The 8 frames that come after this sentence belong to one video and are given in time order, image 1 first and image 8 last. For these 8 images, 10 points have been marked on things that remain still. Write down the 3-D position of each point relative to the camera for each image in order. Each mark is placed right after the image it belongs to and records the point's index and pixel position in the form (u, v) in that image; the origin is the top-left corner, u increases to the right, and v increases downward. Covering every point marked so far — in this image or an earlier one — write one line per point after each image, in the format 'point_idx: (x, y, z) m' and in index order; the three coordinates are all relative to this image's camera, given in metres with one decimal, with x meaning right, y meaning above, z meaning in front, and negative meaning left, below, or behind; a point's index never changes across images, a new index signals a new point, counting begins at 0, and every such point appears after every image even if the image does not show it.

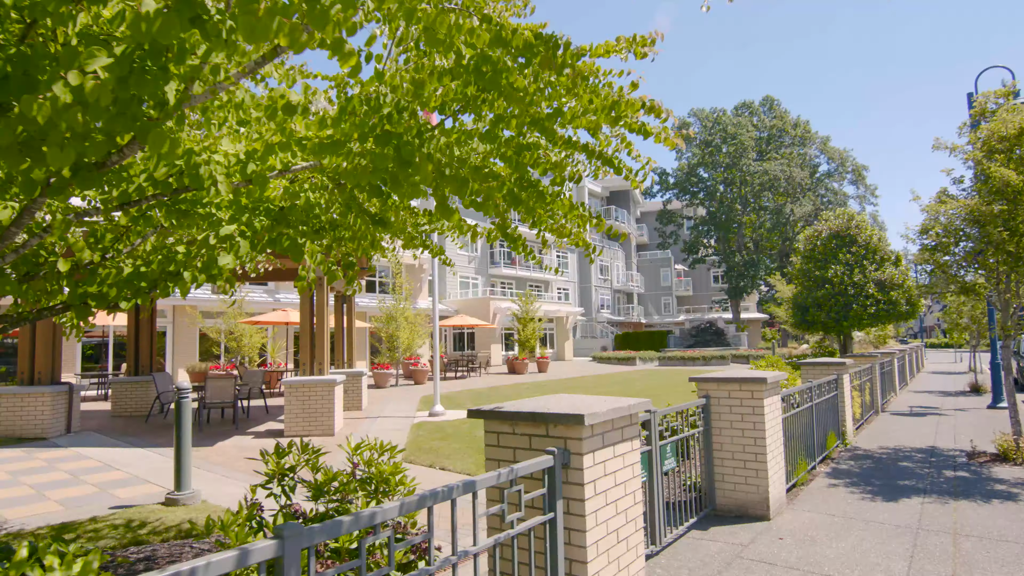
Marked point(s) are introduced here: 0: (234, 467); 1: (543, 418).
0: (-4.0, -2.5, +8.6) m
1: (+0.2, -0.6, +3.0) m
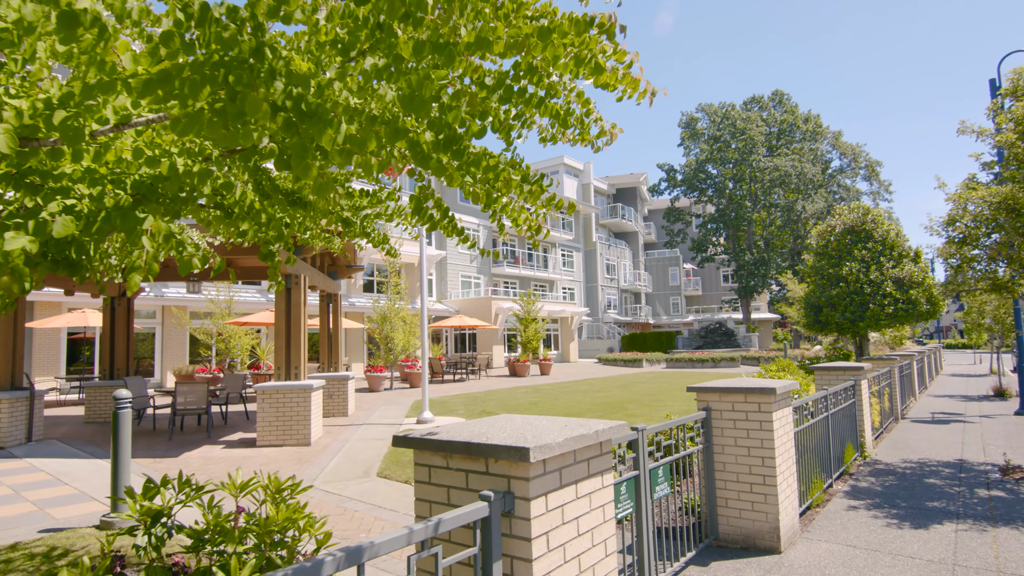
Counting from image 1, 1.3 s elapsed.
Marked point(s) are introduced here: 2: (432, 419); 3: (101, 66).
0: (-4.2, -2.5, +8.0) m
1: (-0.1, -0.6, +2.3) m
2: (-1.6, -2.6, +12.4) m
3: (-1.3, +0.7, +1.9) m
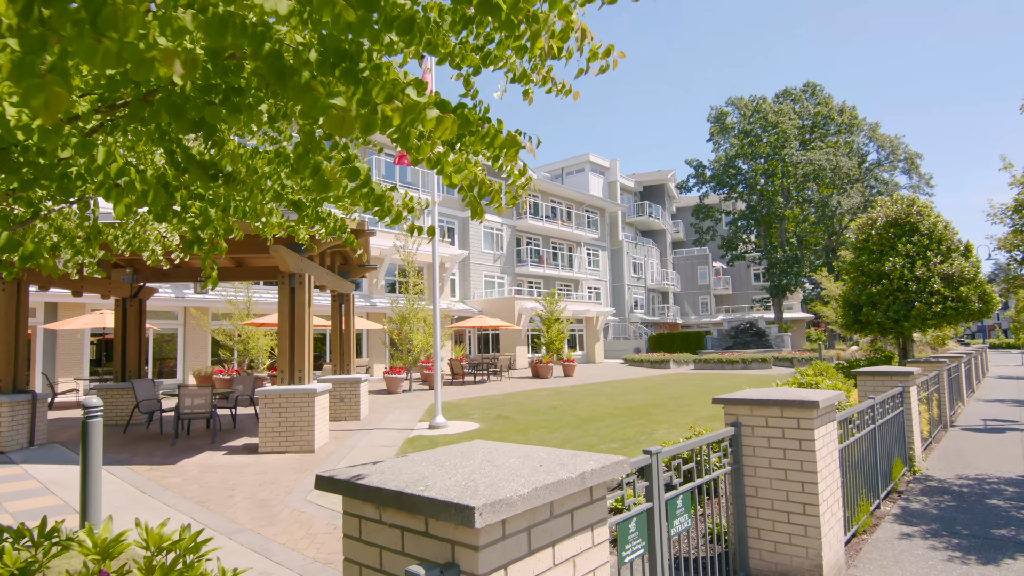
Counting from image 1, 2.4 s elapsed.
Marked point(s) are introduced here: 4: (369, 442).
0: (-4.0, -2.5, +7.5) m
1: (-0.3, -0.6, +1.7) m
2: (-1.3, -2.6, +11.8) m
3: (-1.4, +0.7, +1.4) m
4: (-2.4, -2.6, +10.4) m
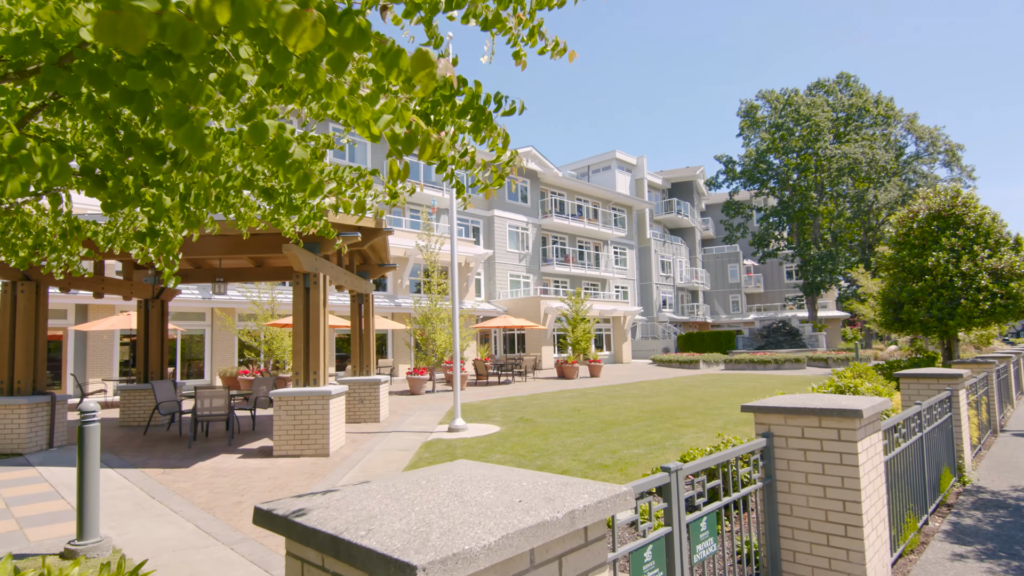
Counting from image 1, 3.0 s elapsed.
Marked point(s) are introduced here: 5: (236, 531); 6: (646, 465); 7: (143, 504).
0: (-3.8, -2.5, +7.3) m
1: (-0.3, -0.6, +1.3) m
2: (-0.9, -2.6, +11.5) m
3: (-1.5, +0.7, +1.1) m
4: (-2.1, -2.6, +10.1) m
5: (-2.7, -2.4, +6.1) m
6: (+1.7, -2.3, +7.9) m
7: (-4.2, -2.5, +7.1) m
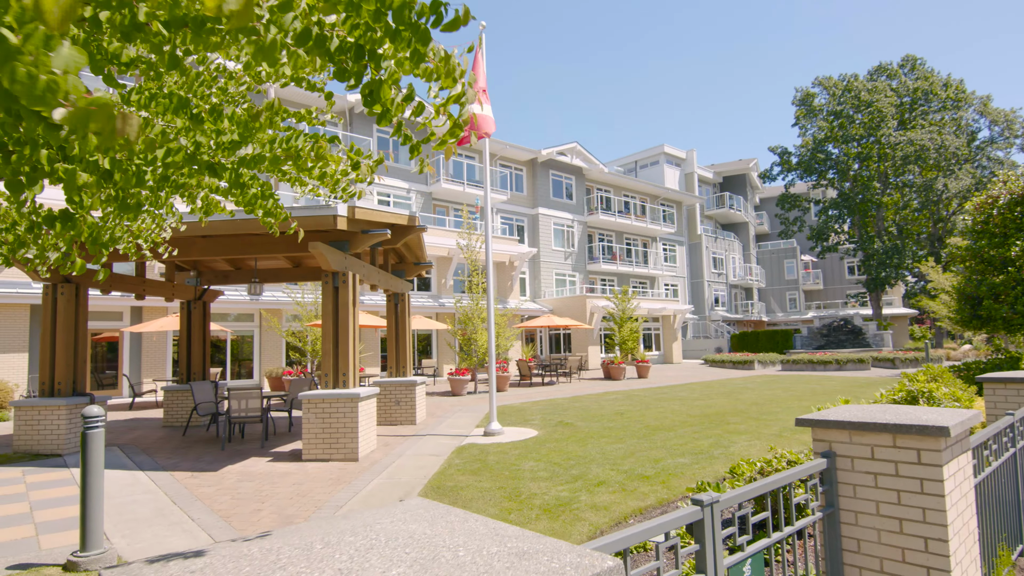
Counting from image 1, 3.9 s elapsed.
0: (-3.5, -2.5, +7.1) m
1: (-0.5, -0.5, +0.8) m
2: (-0.2, -2.6, +11.0) m
3: (-1.7, +0.7, +0.7) m
4: (-1.5, -2.6, +9.7) m
5: (-2.5, -2.4, +5.8) m
6: (+2.1, -2.2, +7.2) m
7: (-3.9, -2.5, +6.9) m
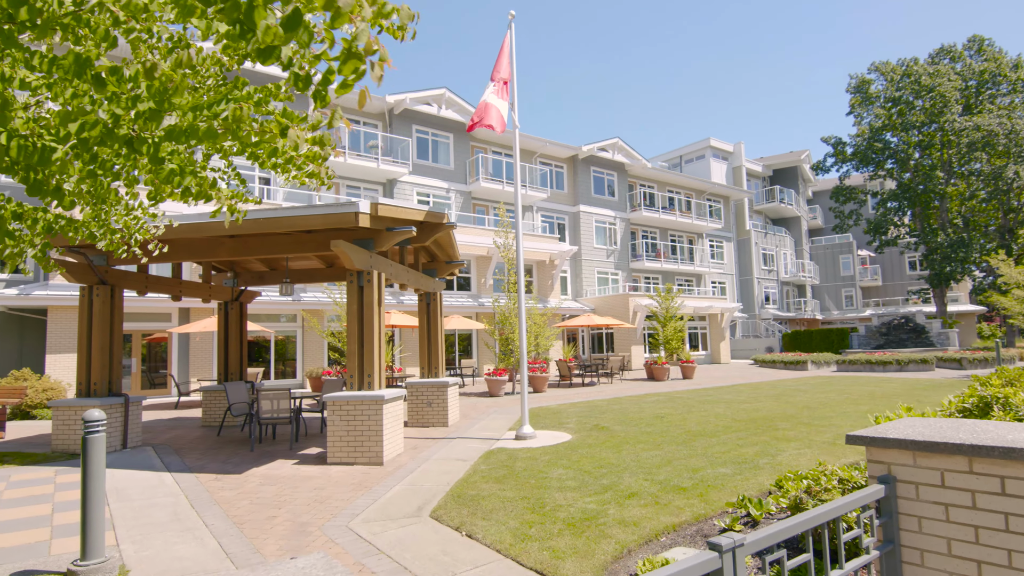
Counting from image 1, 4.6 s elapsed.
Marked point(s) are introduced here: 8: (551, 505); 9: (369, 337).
0: (-3.2, -2.5, +6.9) m
1: (-0.7, -0.5, +0.4) m
2: (+0.4, -2.5, +10.6) m
3: (-1.9, +0.8, +0.4) m
4: (-1.0, -2.5, +9.4) m
5: (-2.3, -2.4, +5.5) m
6: (+2.4, -2.2, +6.6) m
7: (-3.6, -2.5, +6.7) m
8: (+0.4, -2.2, +6.3) m
9: (-2.2, -0.7, +9.3) m
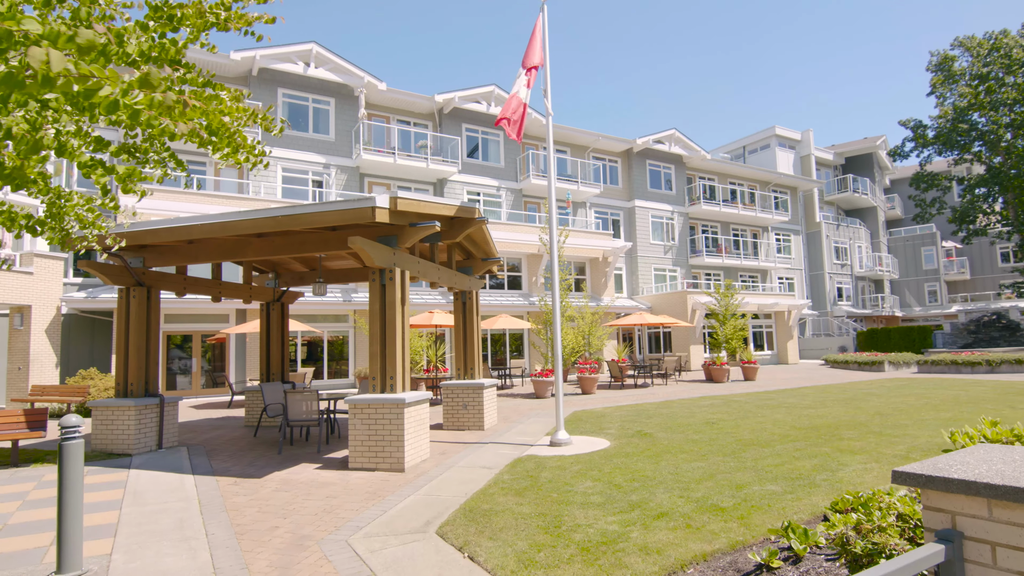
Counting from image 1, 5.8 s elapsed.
0: (-3.0, -2.5, +6.6) m
1: (-1.2, -0.5, -0.1) m
2: (+0.9, -2.5, +10.0) m
3: (-2.4, +0.8, 0.0) m
4: (-0.6, -2.5, +8.9) m
5: (-2.2, -2.4, +5.1) m
6: (+2.5, -2.1, +5.8) m
7: (-3.4, -2.5, +6.5) m
8: (+0.5, -2.2, +5.7) m
9: (-1.7, -0.7, +8.9) m
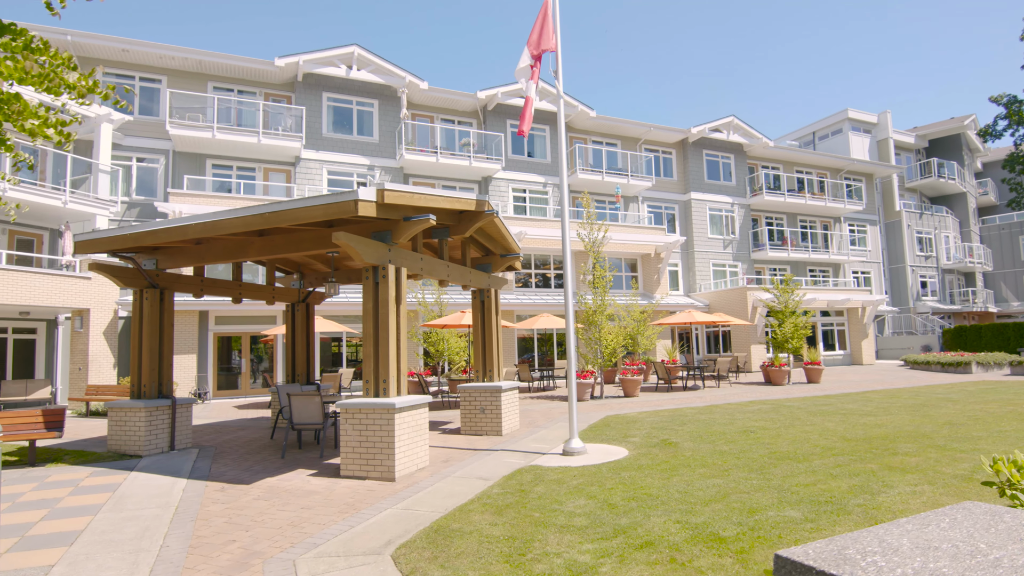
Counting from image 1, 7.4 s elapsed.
0: (-3.2, -2.5, +6.3) m
1: (-2.1, -0.5, -0.6) m
2: (+1.1, -2.4, +9.1) m
3: (-3.4, +0.8, -0.4) m
4: (-0.5, -2.5, +8.3) m
5: (-2.6, -2.3, +4.7) m
6: (+2.2, -2.0, +4.8) m
7: (-3.6, -2.5, +6.2) m
8: (+0.2, -2.1, +4.9) m
9: (-1.7, -0.7, +8.4) m
